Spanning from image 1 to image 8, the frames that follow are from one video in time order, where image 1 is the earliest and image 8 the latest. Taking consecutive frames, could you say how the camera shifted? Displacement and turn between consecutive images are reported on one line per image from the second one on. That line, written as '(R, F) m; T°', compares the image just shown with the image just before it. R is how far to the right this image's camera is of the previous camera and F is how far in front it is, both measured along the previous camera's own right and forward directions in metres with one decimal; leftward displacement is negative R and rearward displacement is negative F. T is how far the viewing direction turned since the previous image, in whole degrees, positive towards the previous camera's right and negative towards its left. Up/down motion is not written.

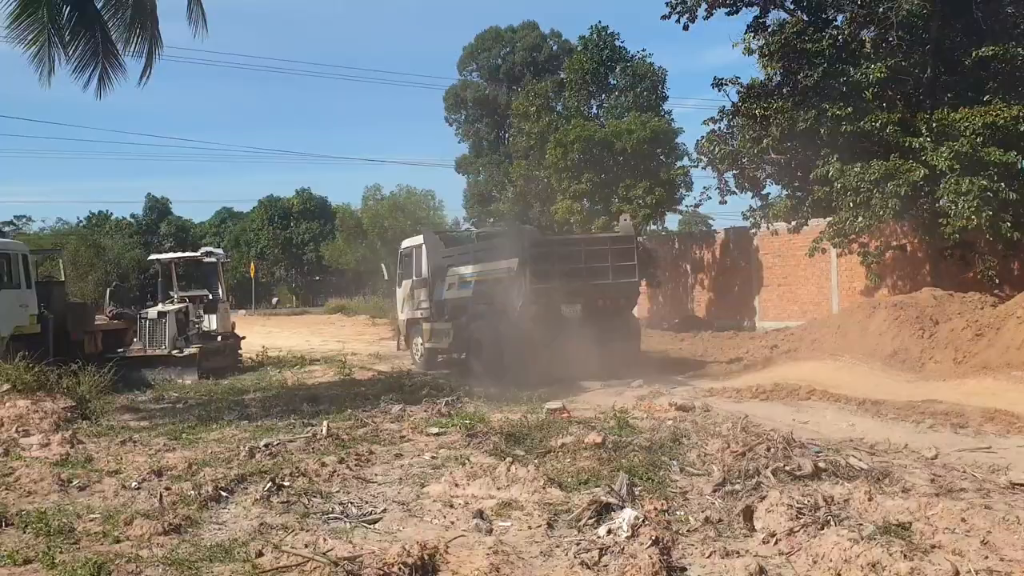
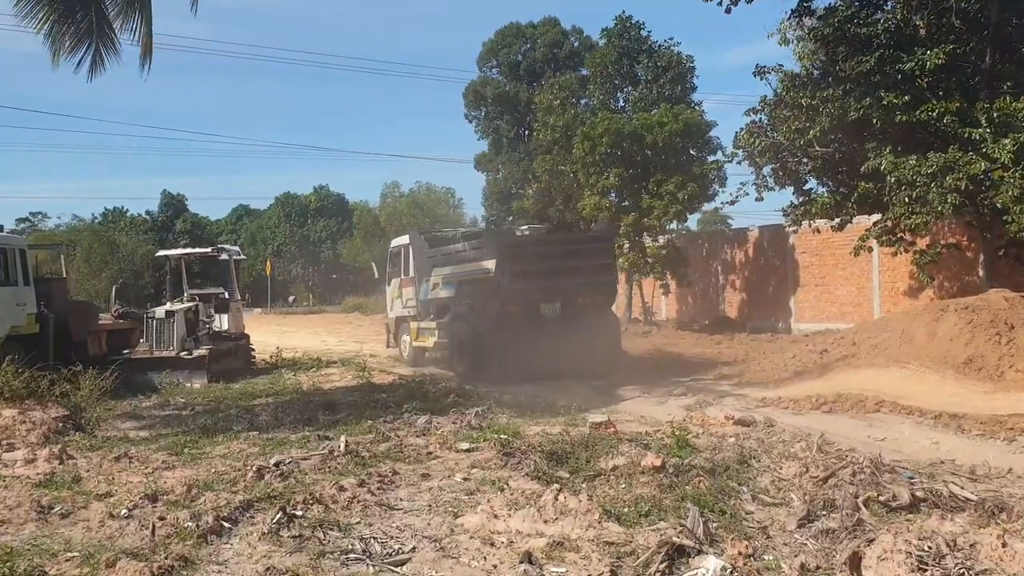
(-0.1, +0.9) m; -1°
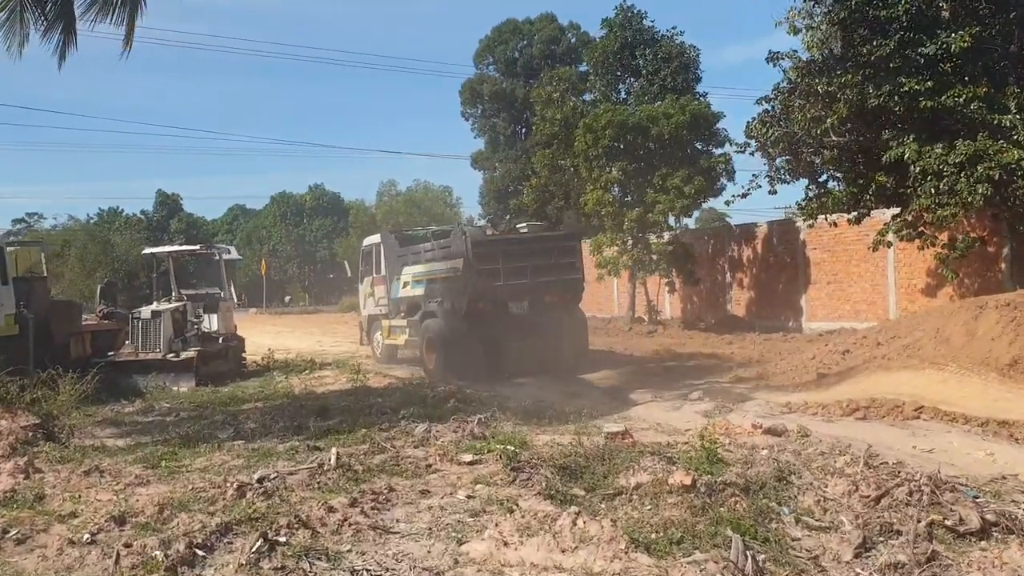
(-0.1, +0.7) m; 0°
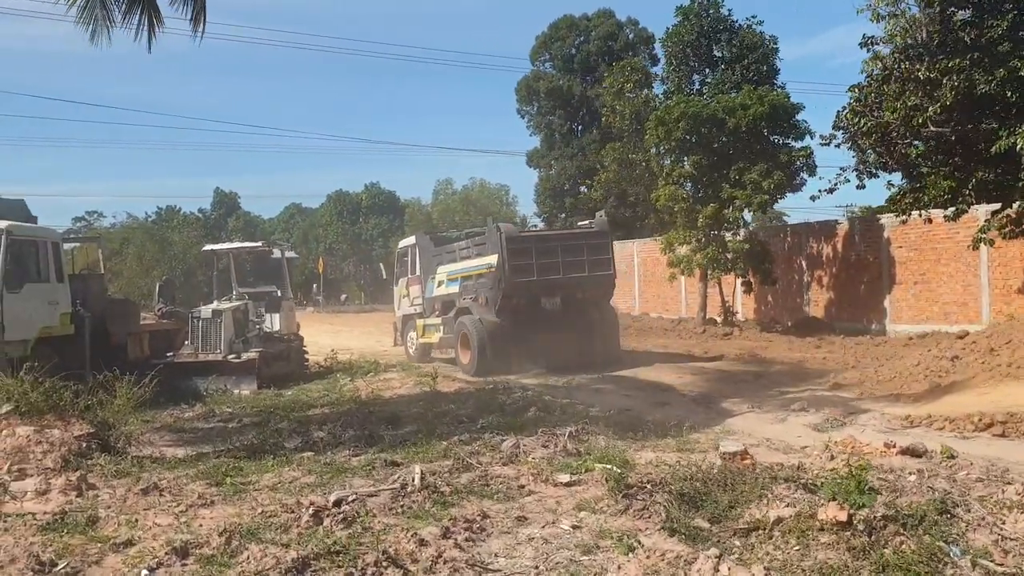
(-0.2, +0.8) m; -2°
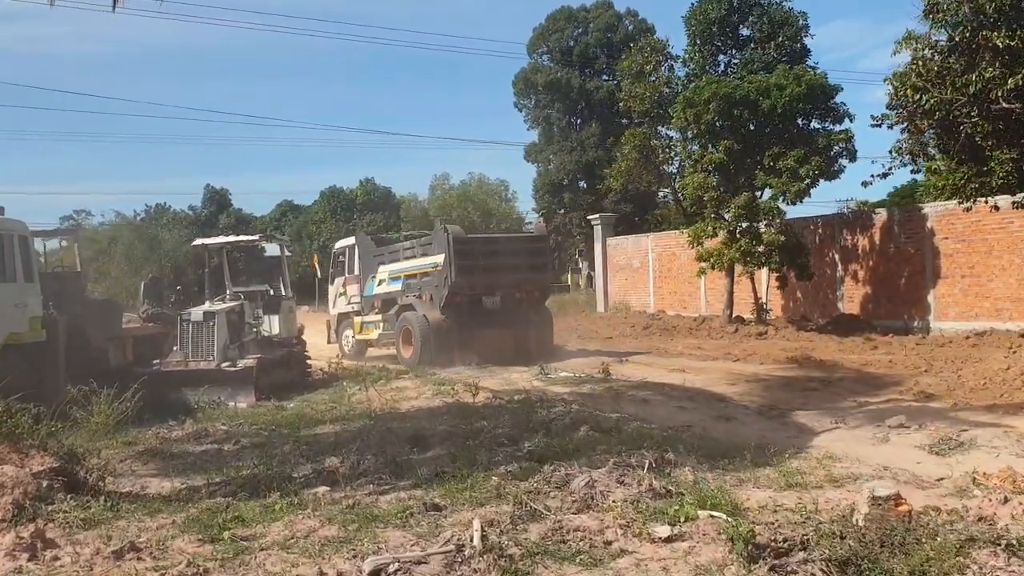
(-0.3, +1.5) m; 0°
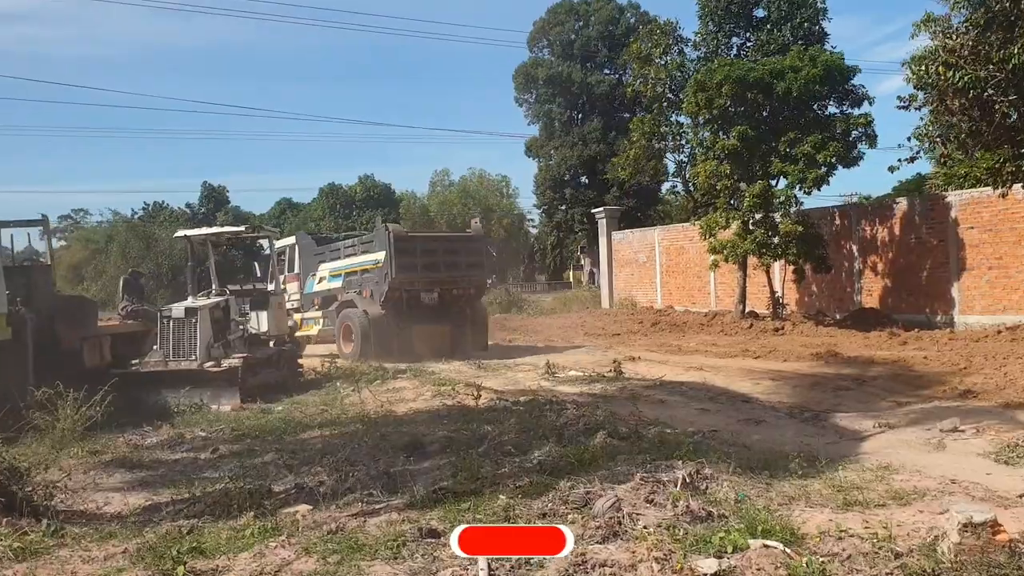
(0.0, +0.9) m; 0°
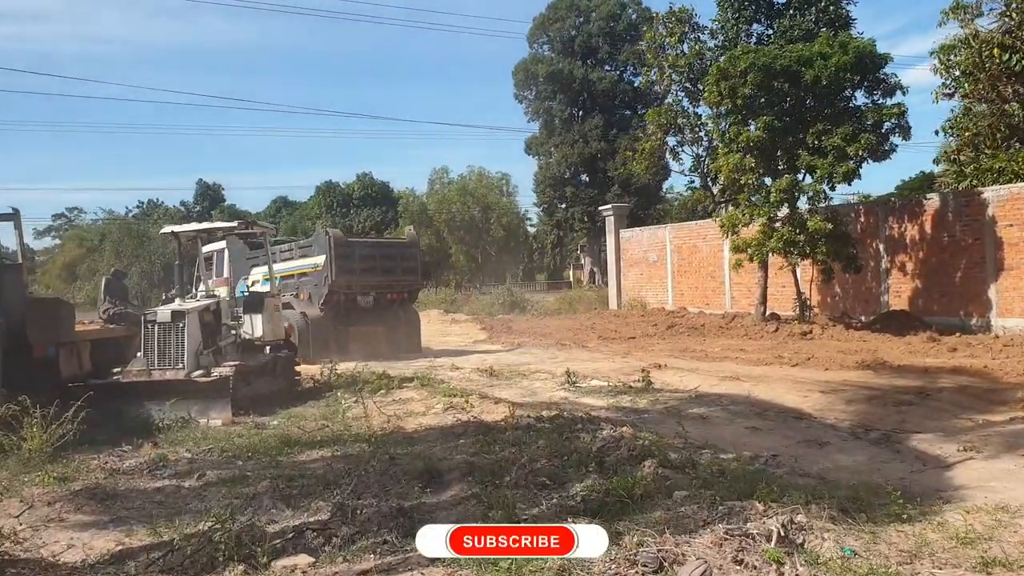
(-0.2, +1.0) m; 0°
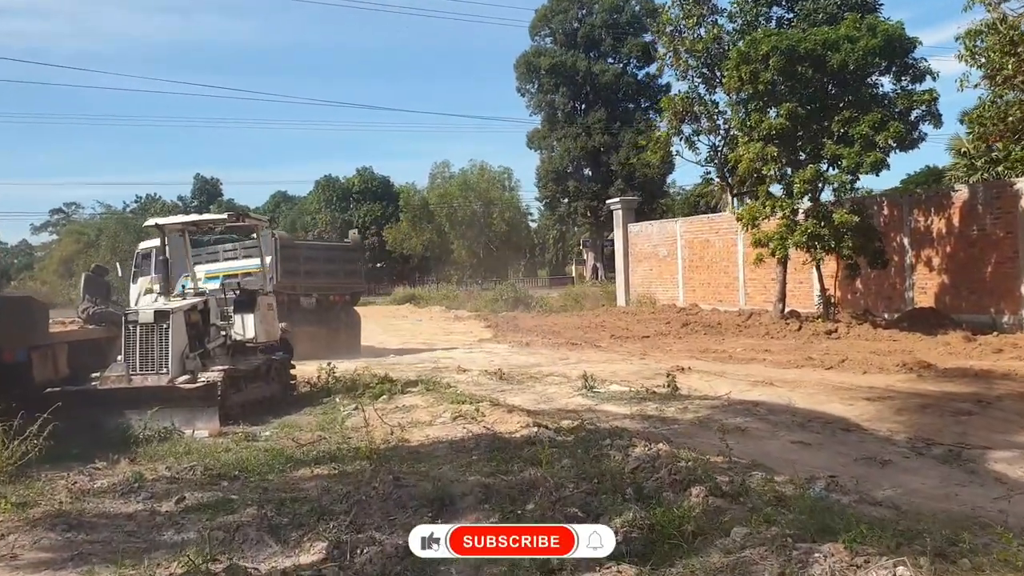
(-0.1, +0.9) m; 0°
